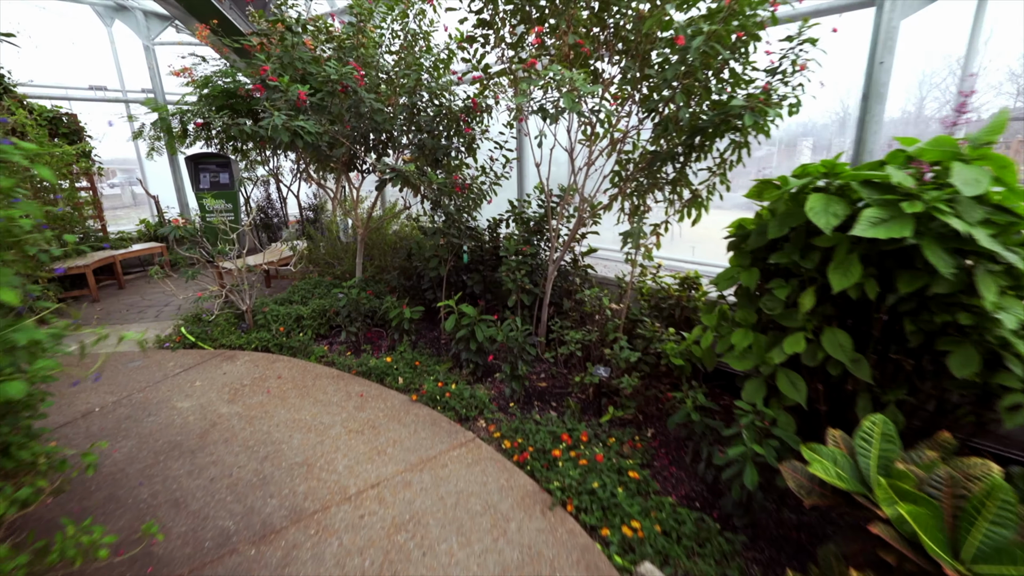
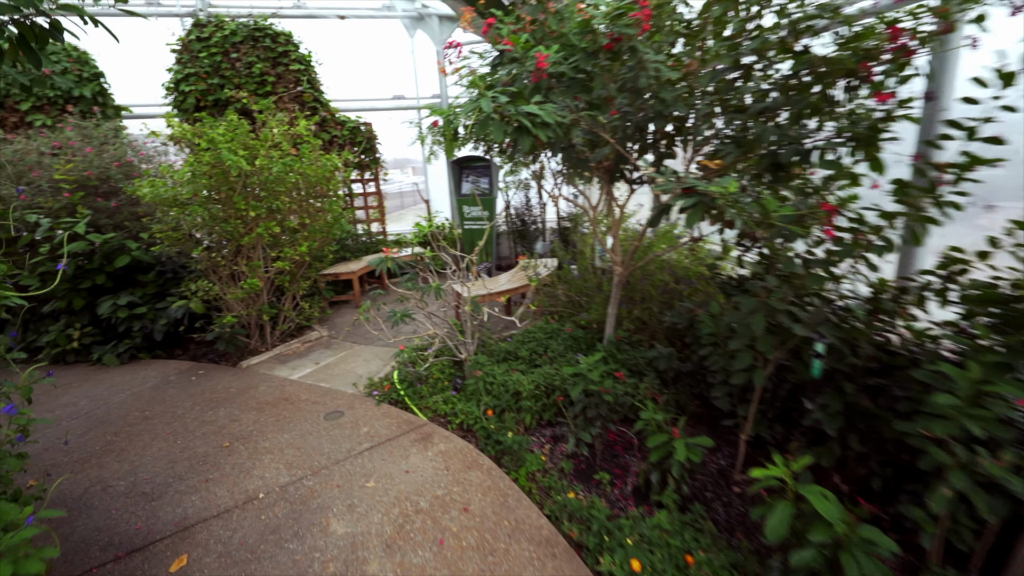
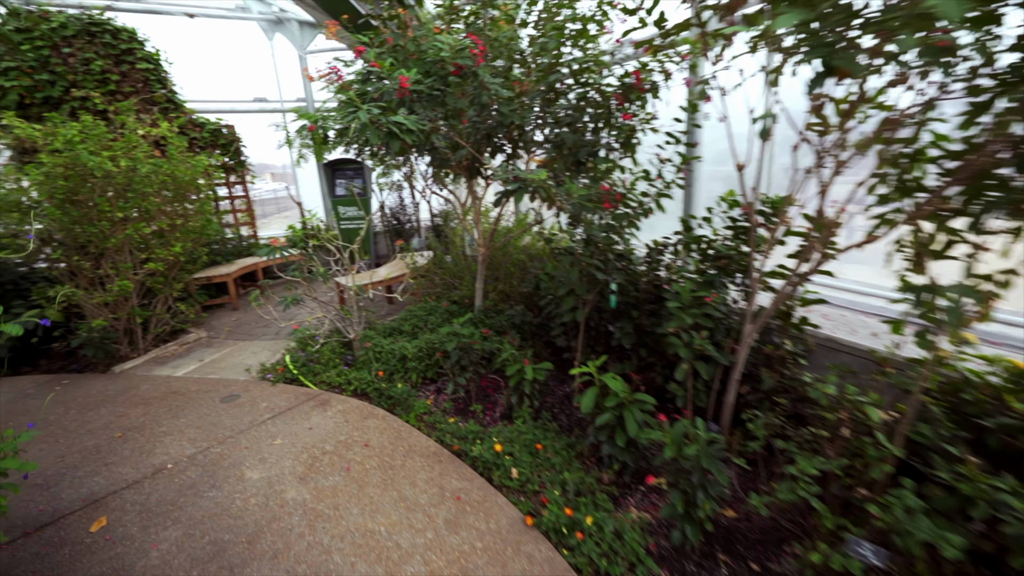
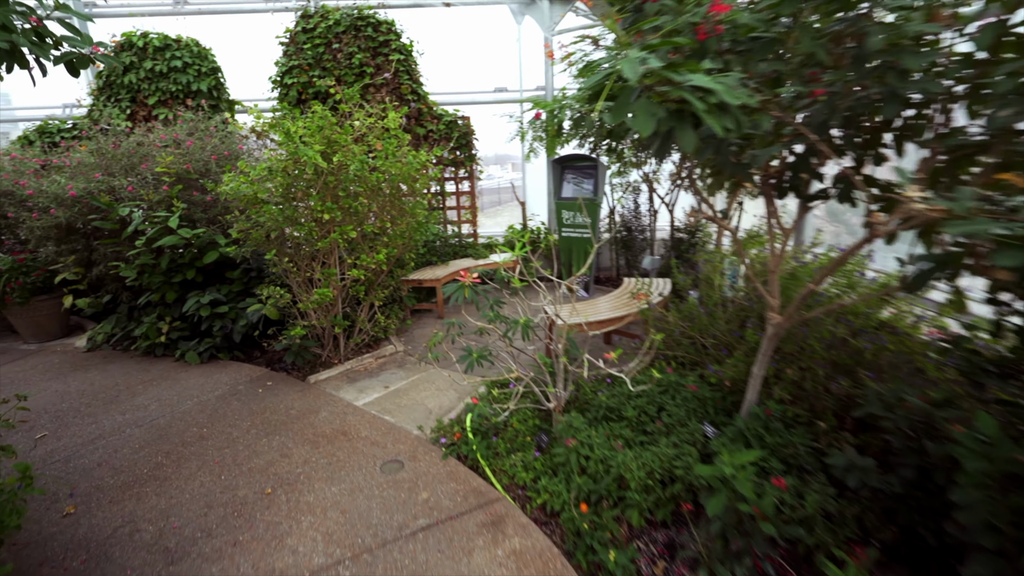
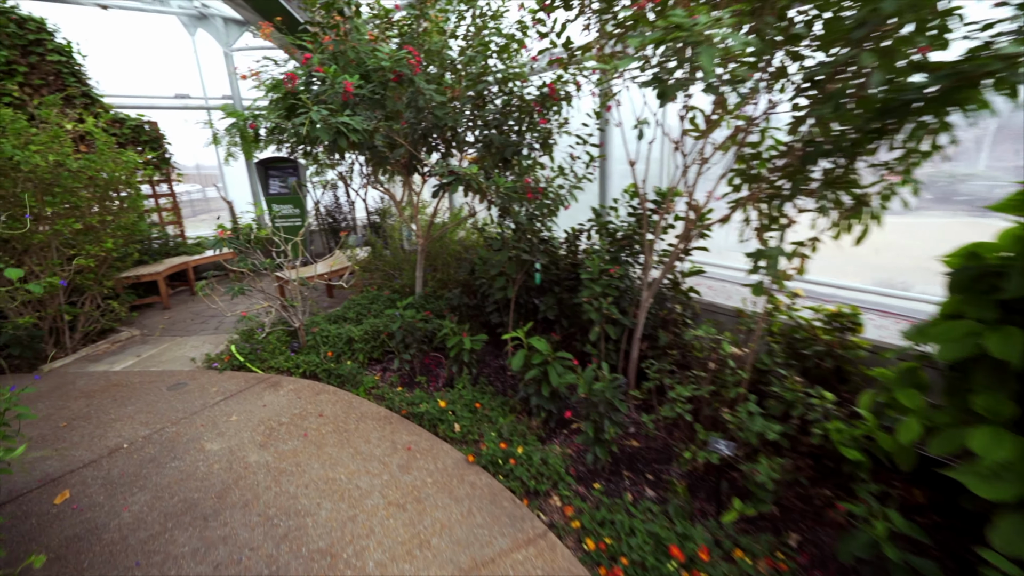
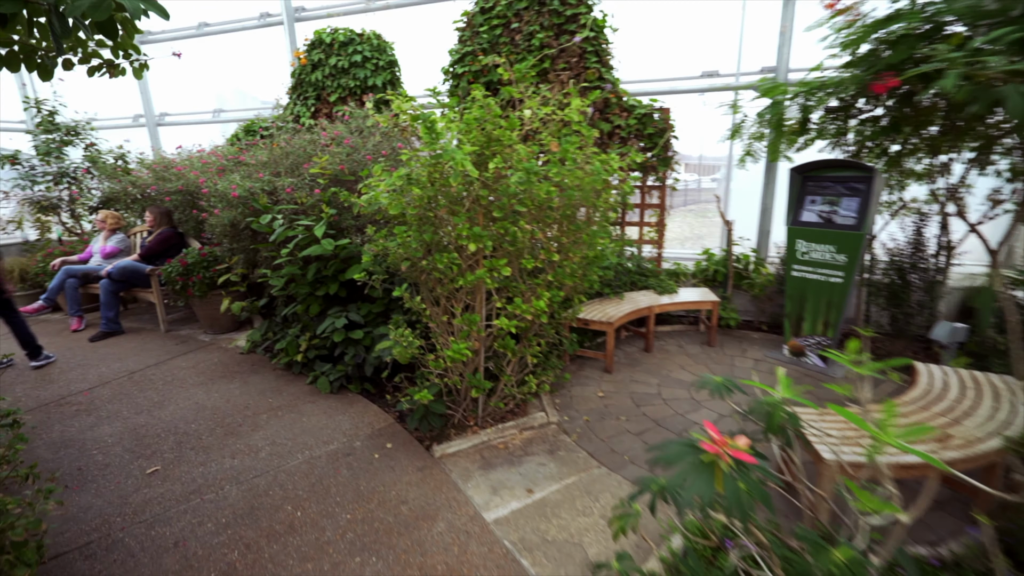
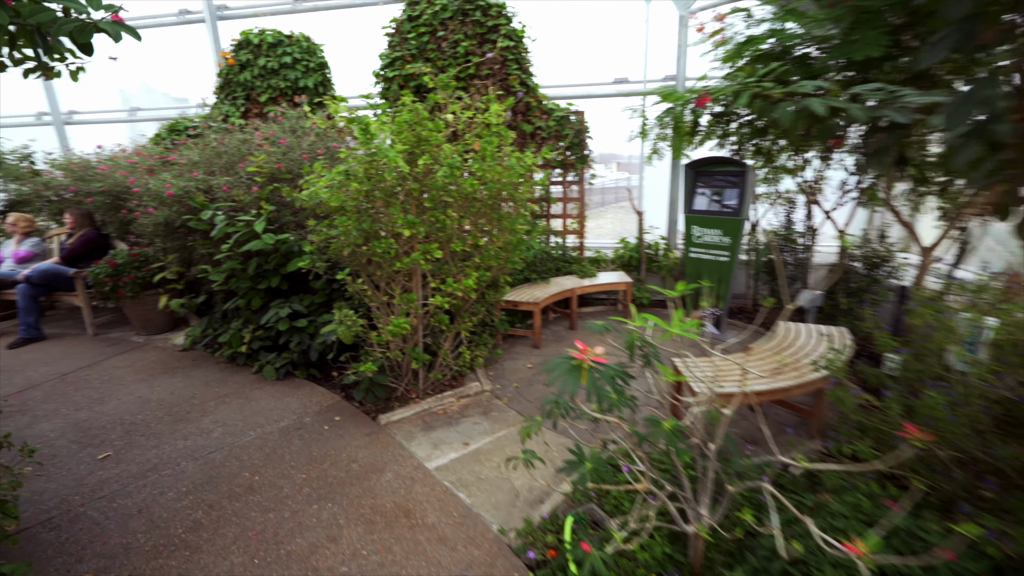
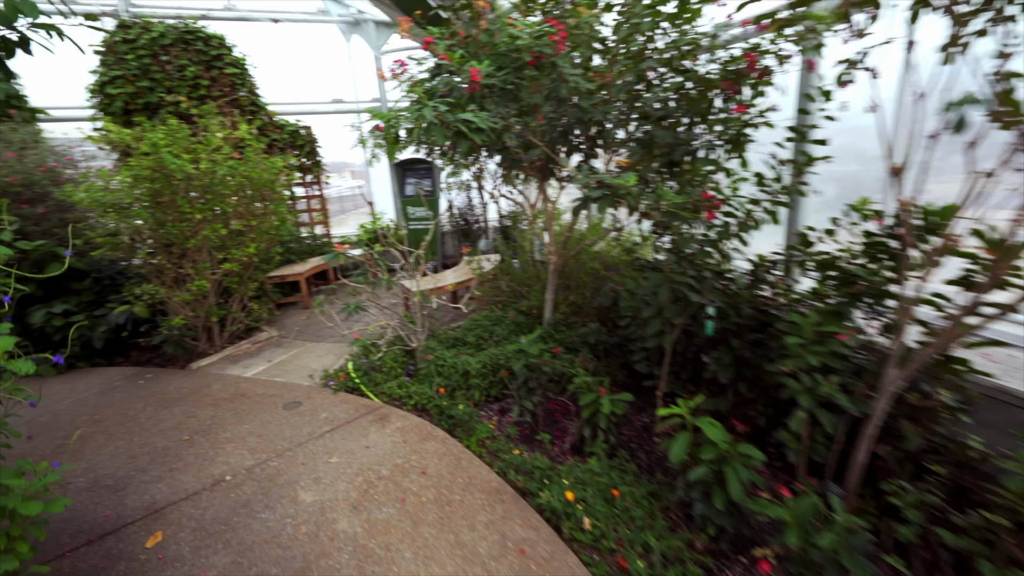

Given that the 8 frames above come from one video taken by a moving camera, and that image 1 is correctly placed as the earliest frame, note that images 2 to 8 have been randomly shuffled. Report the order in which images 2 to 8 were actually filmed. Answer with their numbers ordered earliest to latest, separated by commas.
5, 3, 8, 2, 4, 7, 6
